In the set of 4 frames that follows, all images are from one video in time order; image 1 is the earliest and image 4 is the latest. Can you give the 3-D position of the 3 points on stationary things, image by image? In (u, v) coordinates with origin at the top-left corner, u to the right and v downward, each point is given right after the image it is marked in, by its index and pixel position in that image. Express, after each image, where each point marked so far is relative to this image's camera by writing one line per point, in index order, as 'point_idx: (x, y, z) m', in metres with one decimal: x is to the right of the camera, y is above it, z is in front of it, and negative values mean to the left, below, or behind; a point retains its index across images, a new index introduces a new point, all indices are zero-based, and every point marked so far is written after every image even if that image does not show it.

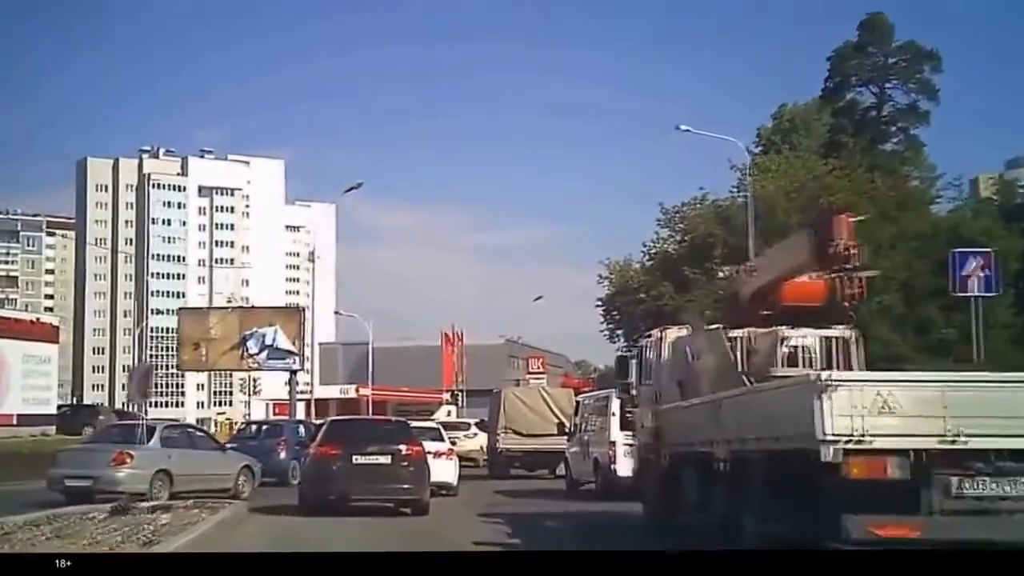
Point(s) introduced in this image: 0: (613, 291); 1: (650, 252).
0: (+0.8, 0.0, +10.0) m
1: (+1.1, +0.3, +10.1) m
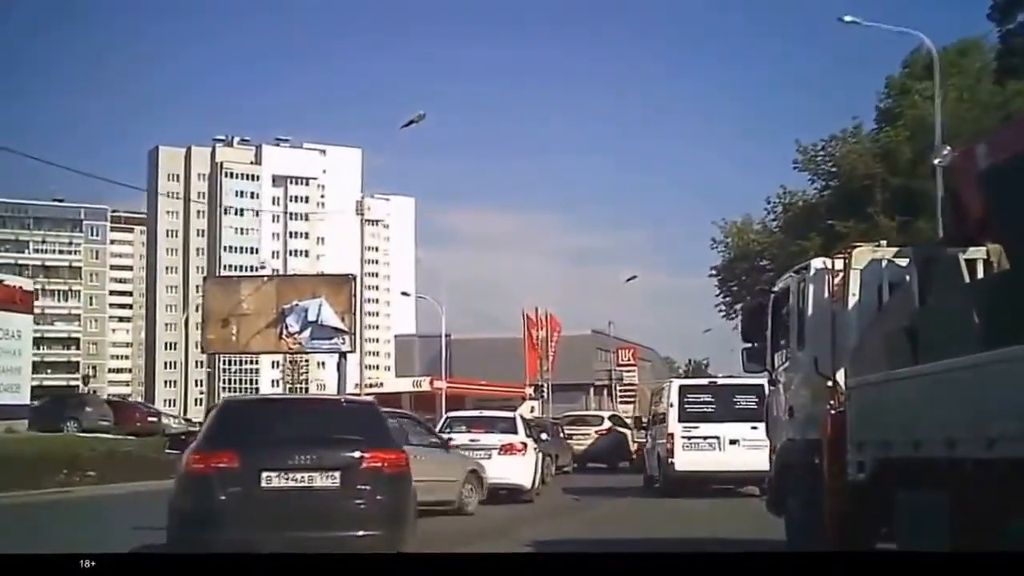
0: (+1.4, +0.2, +8.6) m
1: (+1.7, +0.5, +8.7) m
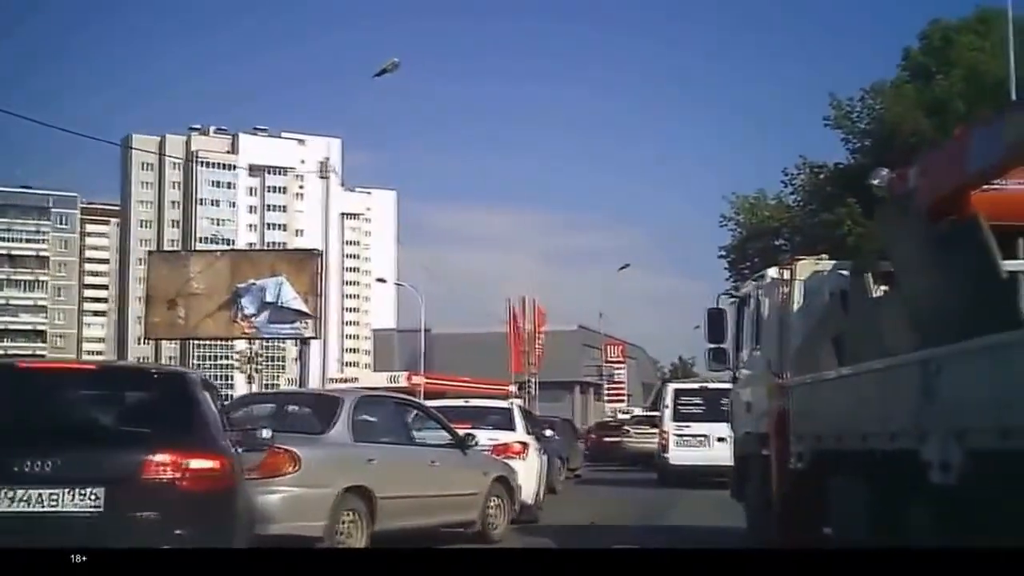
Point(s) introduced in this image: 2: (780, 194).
0: (+1.3, +0.3, +7.9) m
1: (+1.6, +0.6, +8.0) m
2: (+1.6, +0.5, +8.0) m
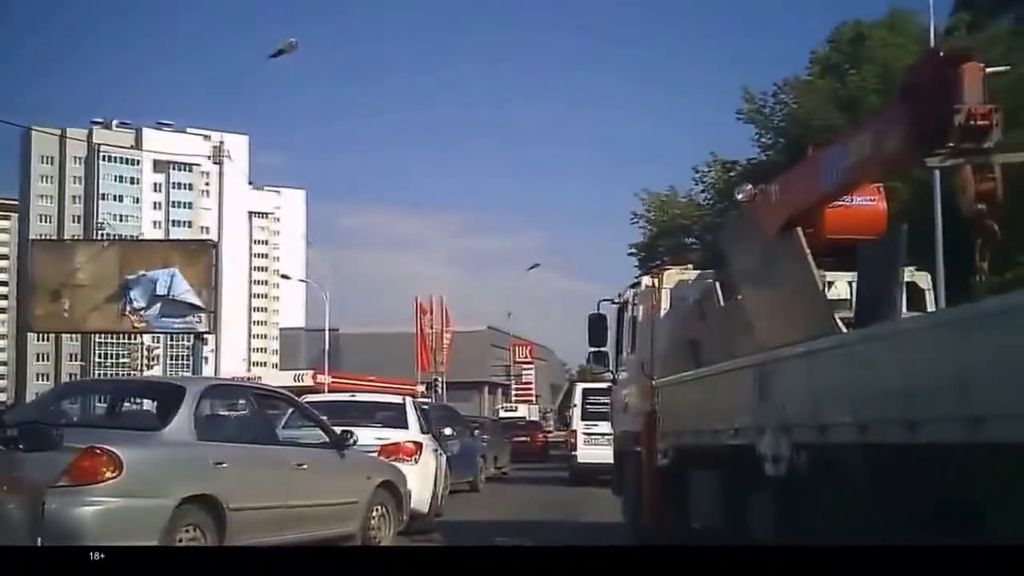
0: (+0.8, +0.3, +7.9) m
1: (+1.1, +0.6, +8.0) m
2: (+1.1, +0.5, +7.9) m
